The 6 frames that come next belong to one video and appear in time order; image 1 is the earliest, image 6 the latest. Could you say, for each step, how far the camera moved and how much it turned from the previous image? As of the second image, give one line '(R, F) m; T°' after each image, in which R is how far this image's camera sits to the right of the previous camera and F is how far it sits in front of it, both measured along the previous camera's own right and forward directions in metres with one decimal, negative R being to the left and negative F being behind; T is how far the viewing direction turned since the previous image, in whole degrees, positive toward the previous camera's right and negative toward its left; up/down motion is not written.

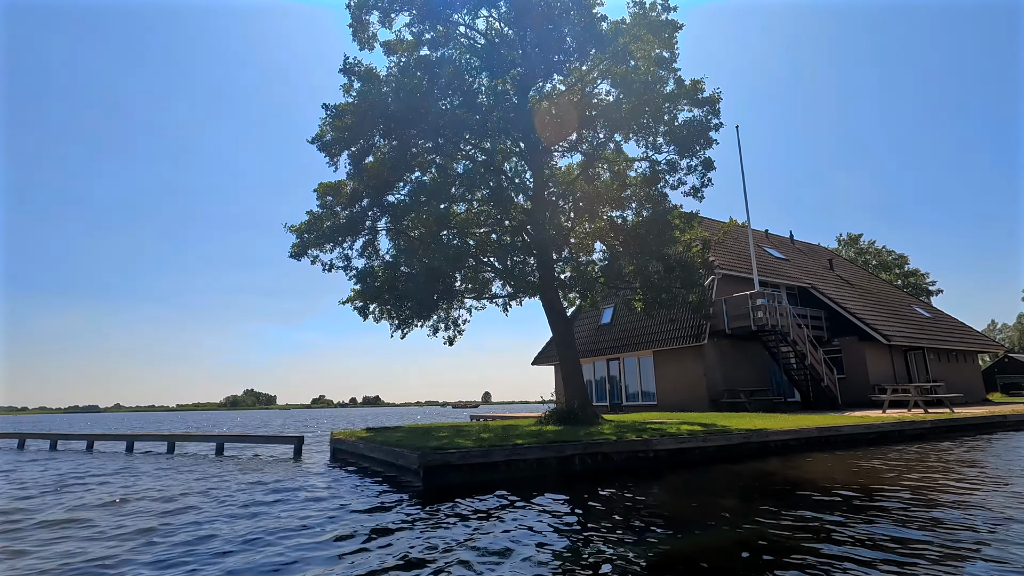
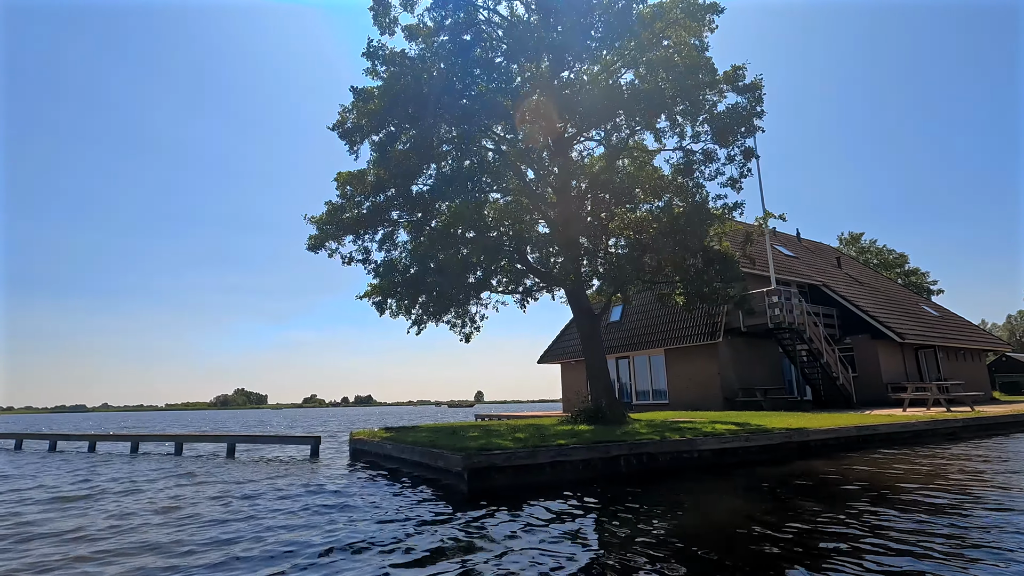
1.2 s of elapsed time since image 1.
(-0.9, +0.5) m; +1°
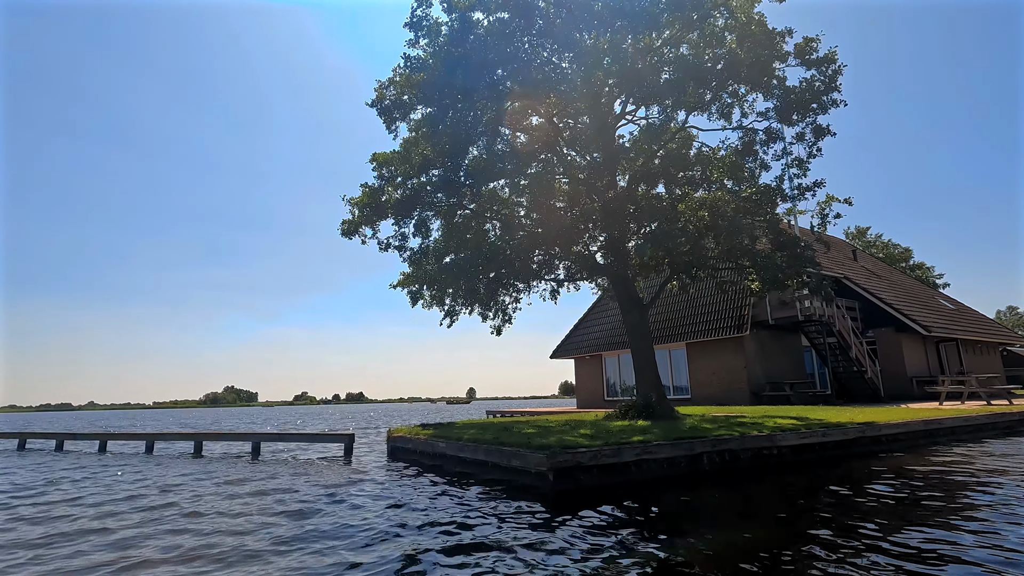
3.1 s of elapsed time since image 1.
(-1.4, +0.8) m; +1°
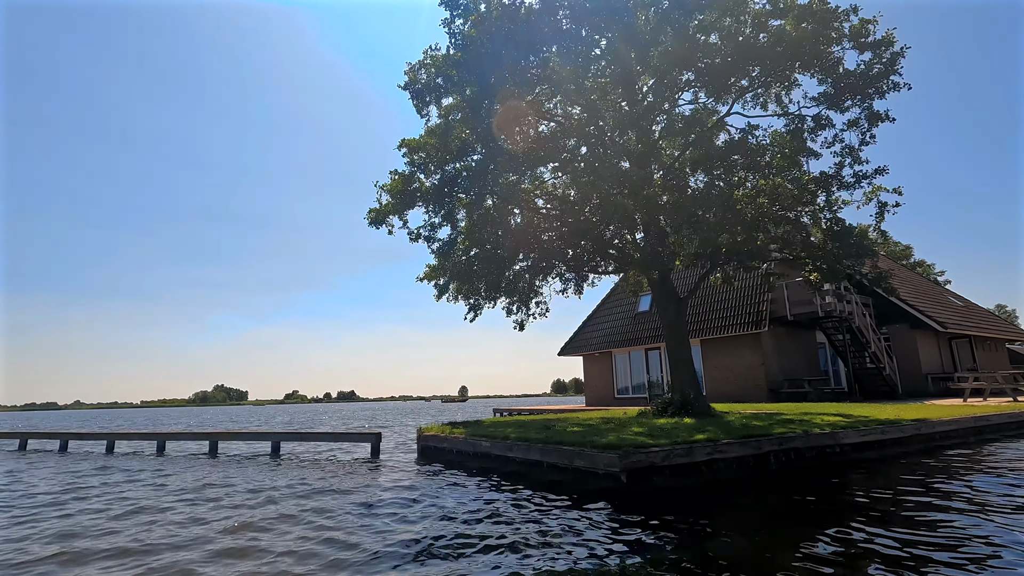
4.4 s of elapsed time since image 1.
(-1.0, +0.5) m; +1°
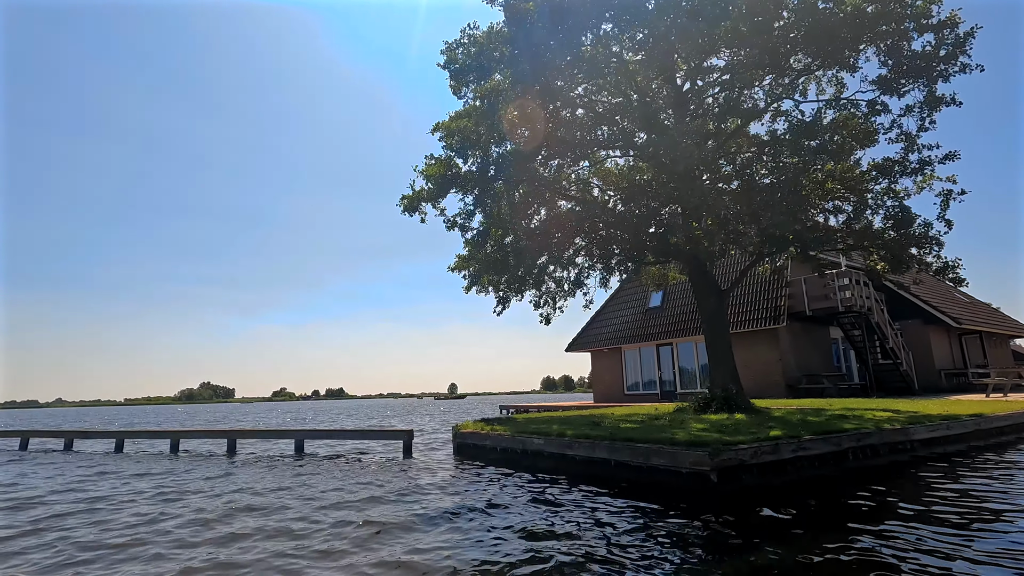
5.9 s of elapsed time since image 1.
(-1.1, +0.5) m; +1°
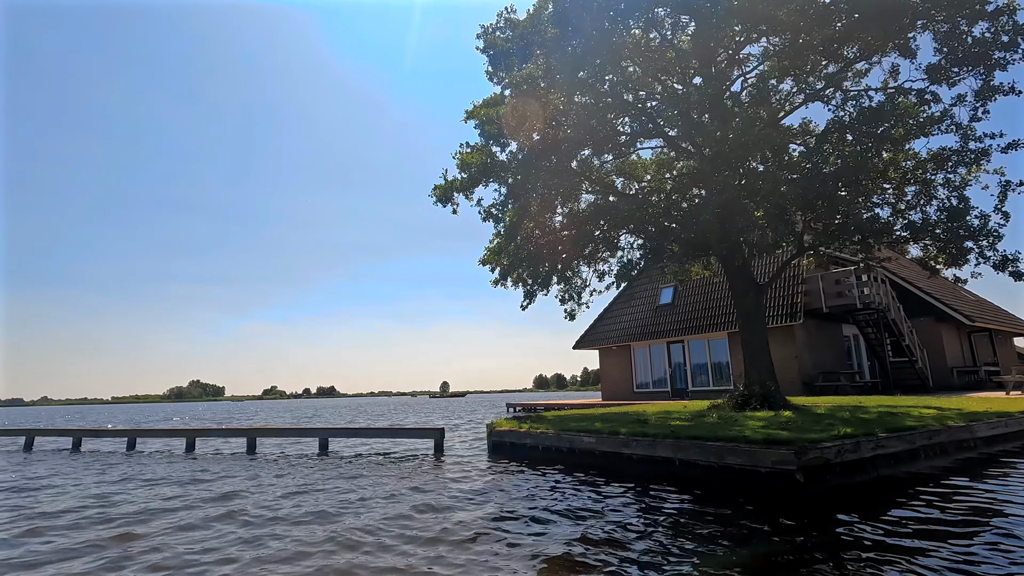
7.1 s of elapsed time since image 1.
(-1.0, +0.4) m; +1°
